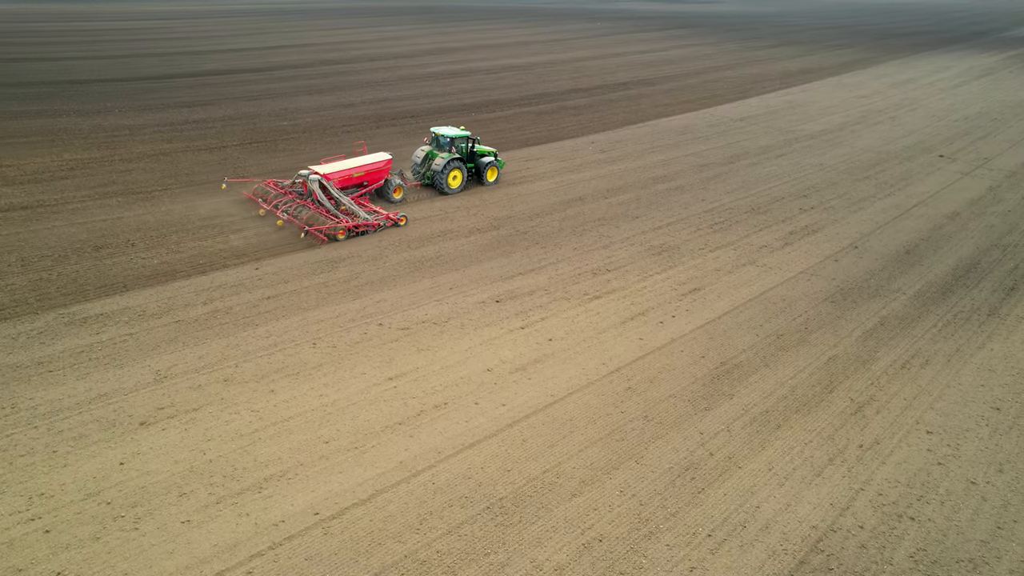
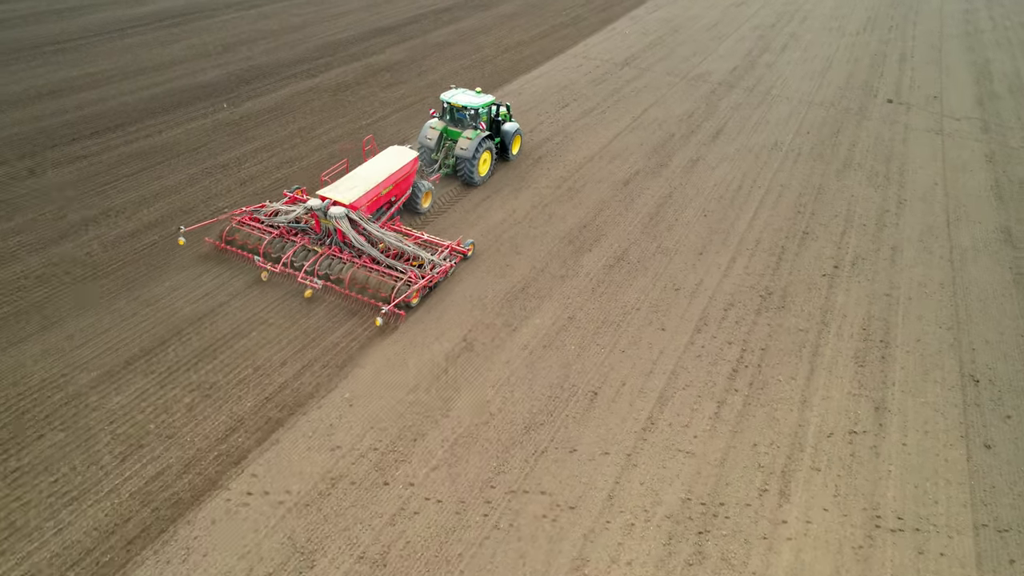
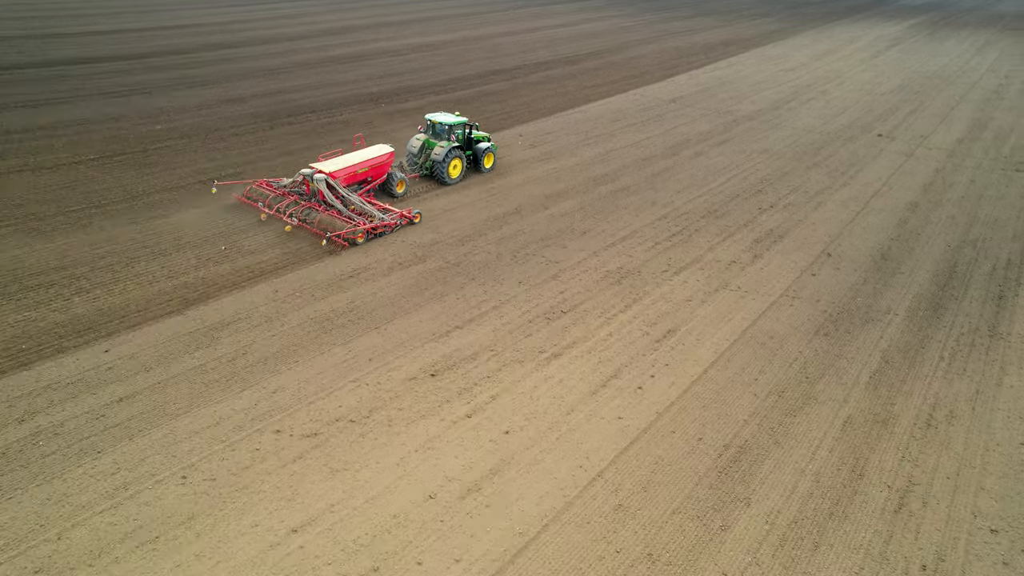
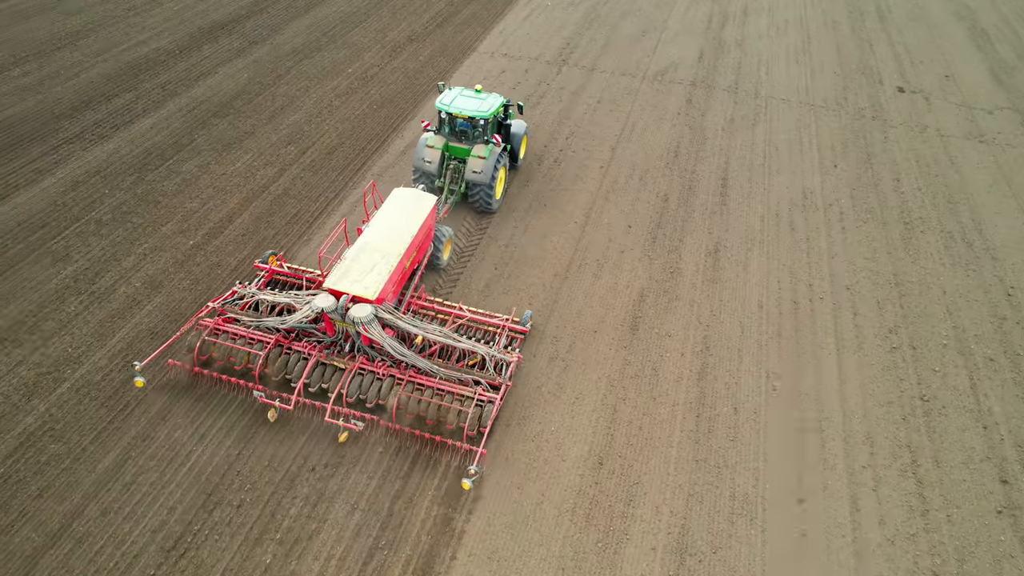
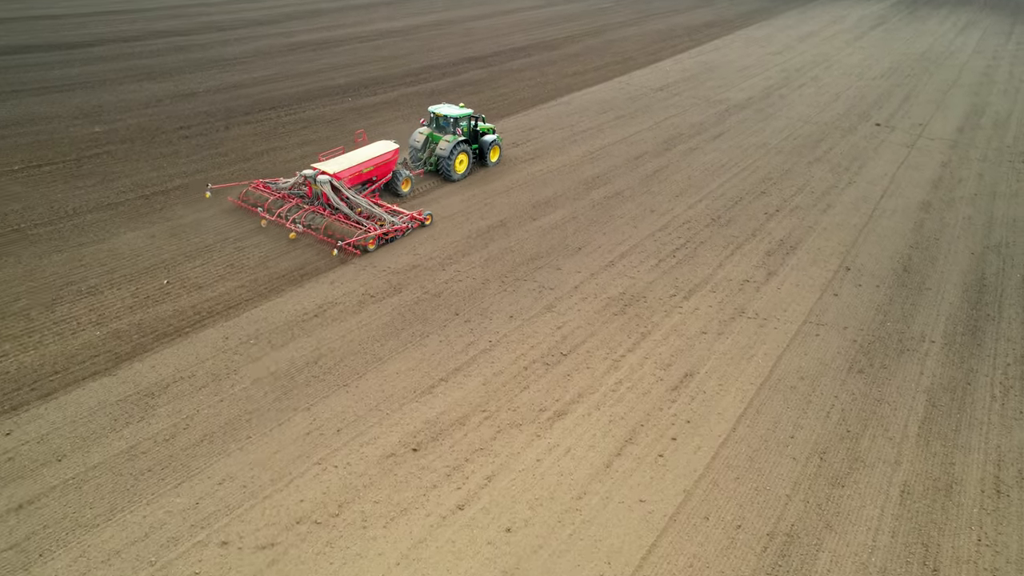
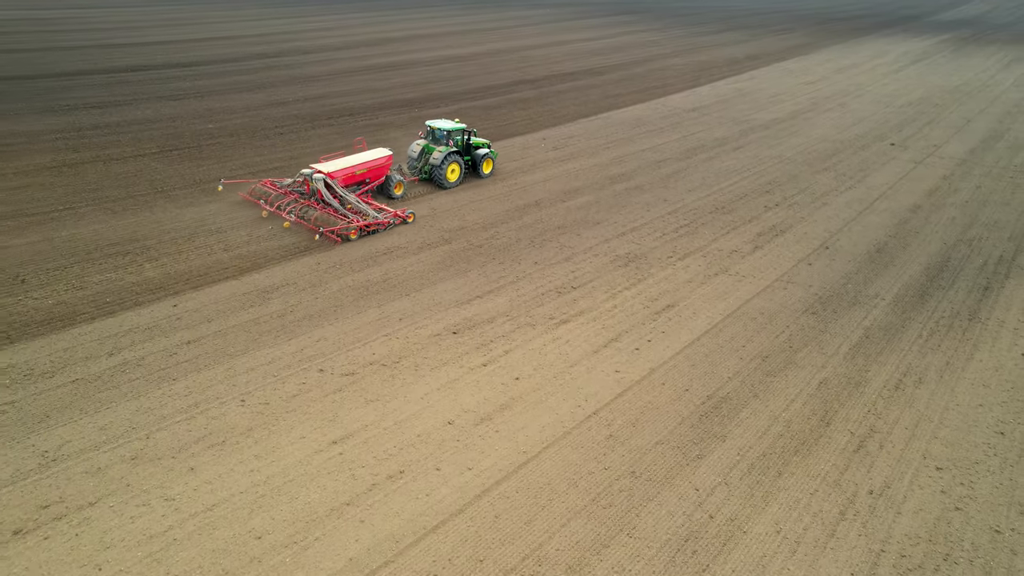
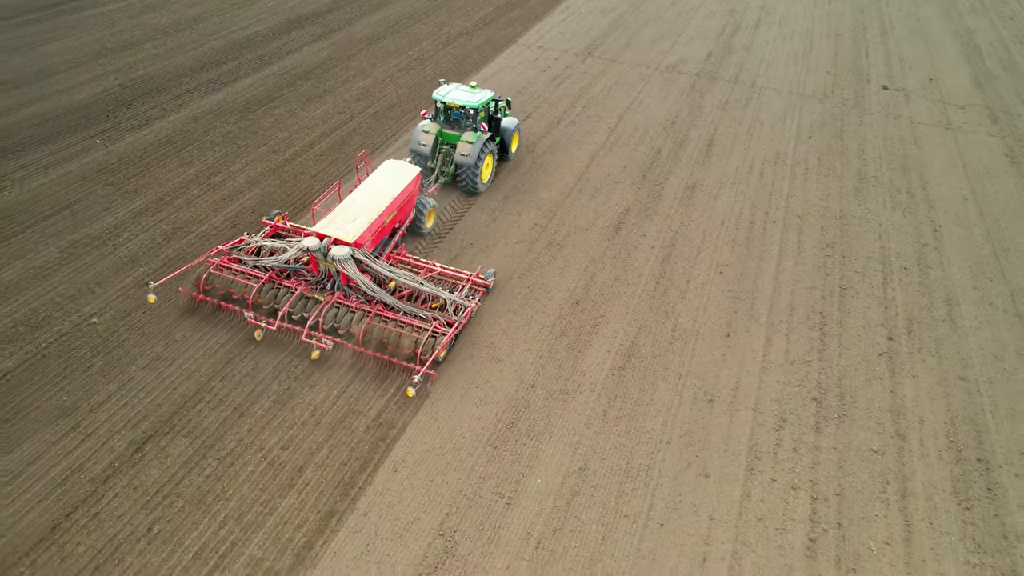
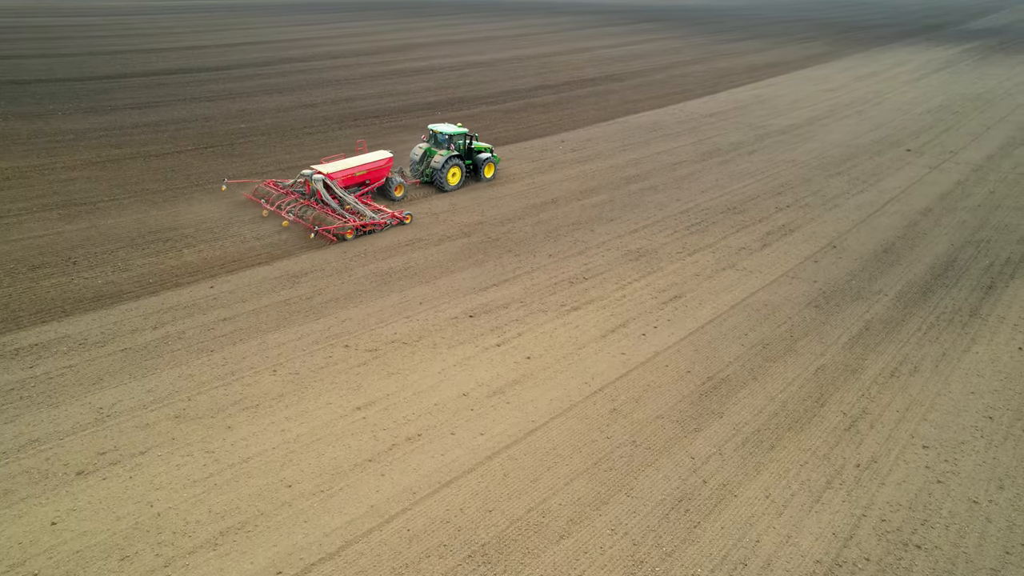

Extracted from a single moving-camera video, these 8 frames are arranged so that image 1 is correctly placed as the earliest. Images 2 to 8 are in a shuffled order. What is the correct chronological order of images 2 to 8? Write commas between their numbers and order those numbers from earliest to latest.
8, 6, 3, 5, 2, 7, 4
